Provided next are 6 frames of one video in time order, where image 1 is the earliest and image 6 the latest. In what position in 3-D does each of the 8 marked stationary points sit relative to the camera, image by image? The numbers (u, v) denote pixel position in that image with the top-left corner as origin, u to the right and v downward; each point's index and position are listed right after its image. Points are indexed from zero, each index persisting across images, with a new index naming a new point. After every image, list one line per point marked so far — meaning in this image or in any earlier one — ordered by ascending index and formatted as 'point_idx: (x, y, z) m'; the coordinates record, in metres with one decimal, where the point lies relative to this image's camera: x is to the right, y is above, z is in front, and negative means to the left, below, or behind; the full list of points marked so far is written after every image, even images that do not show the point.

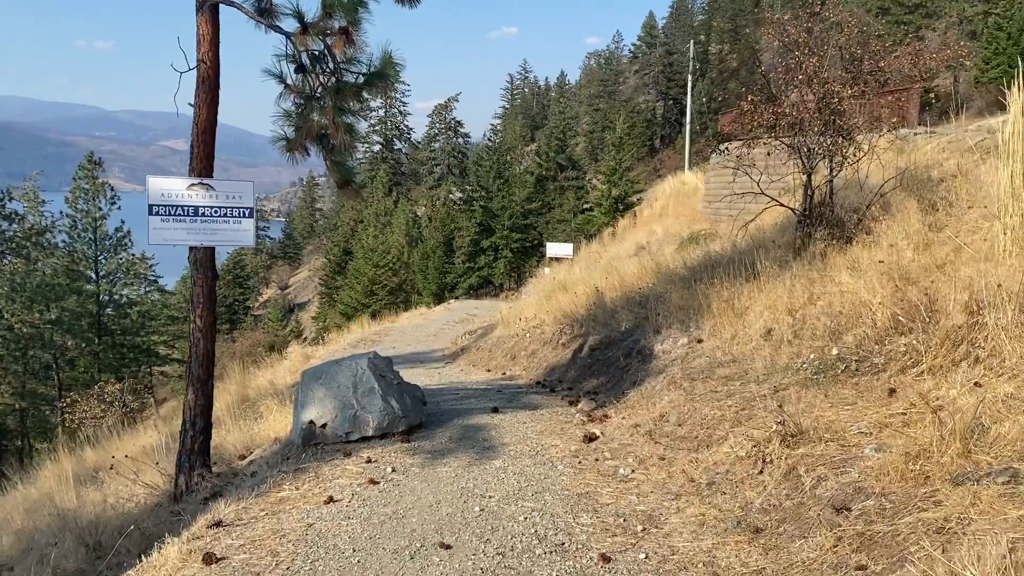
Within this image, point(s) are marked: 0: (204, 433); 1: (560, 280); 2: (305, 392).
0: (-2.1, -1.0, +5.6) m
1: (+0.9, +0.2, +16.4) m
2: (-1.3, -0.6, +5.2) m
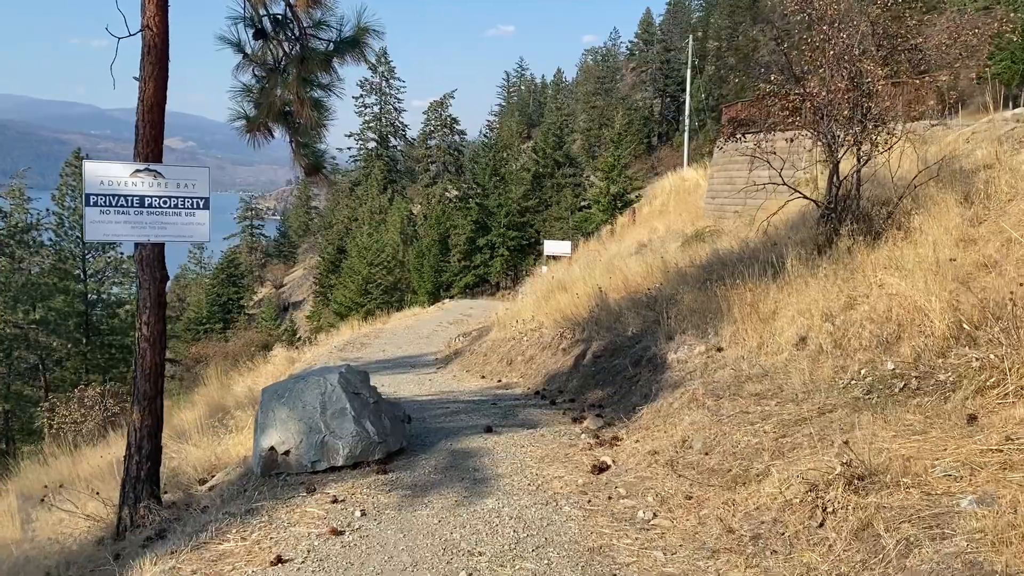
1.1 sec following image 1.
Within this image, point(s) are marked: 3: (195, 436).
0: (-2.1, -1.0, +4.9) m
1: (+0.9, +0.2, +15.6) m
2: (-1.3, -0.7, +4.4) m
3: (-3.0, -1.4, +7.8) m
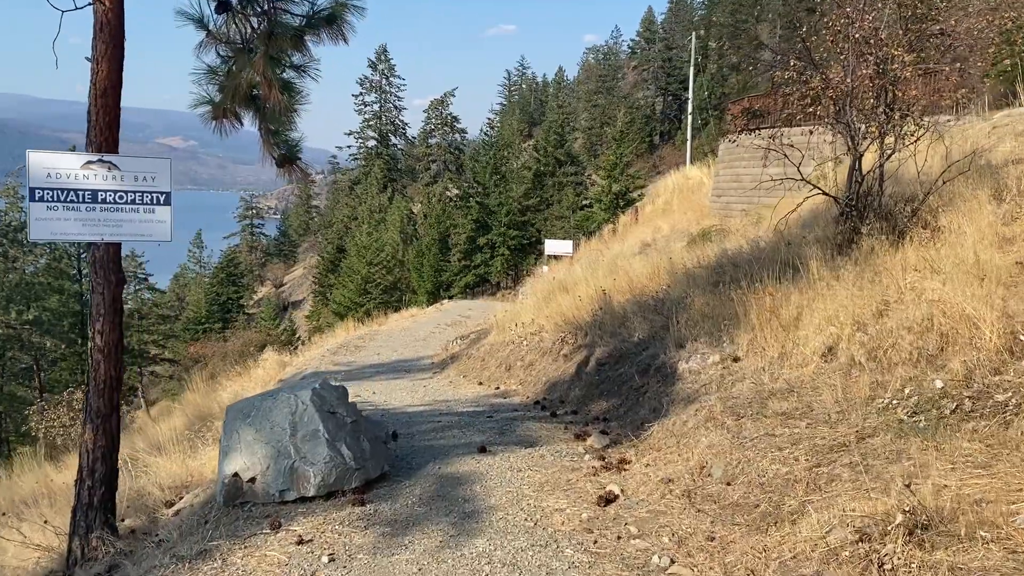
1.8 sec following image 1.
0: (-2.1, -1.0, +4.4) m
1: (+0.9, +0.1, +15.1) m
2: (-1.3, -0.7, +4.0) m
3: (-3.0, -1.4, +7.3) m
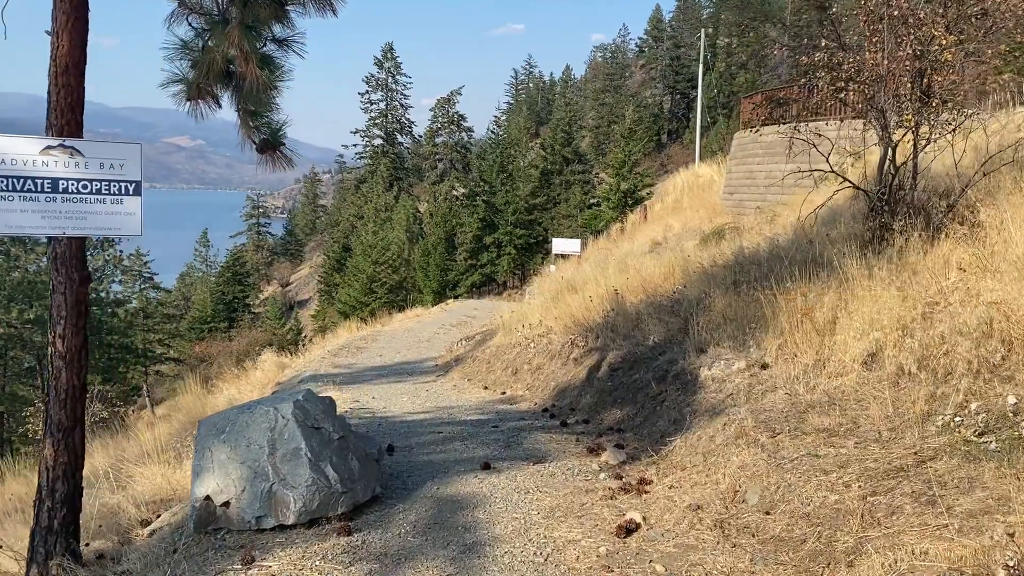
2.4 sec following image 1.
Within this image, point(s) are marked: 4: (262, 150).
0: (-2.1, -1.0, +3.9) m
1: (+1.0, +0.1, +14.7) m
2: (-1.3, -0.7, +3.5) m
3: (-2.9, -1.4, +6.9) m
4: (-1.2, +0.7, +4.0) m
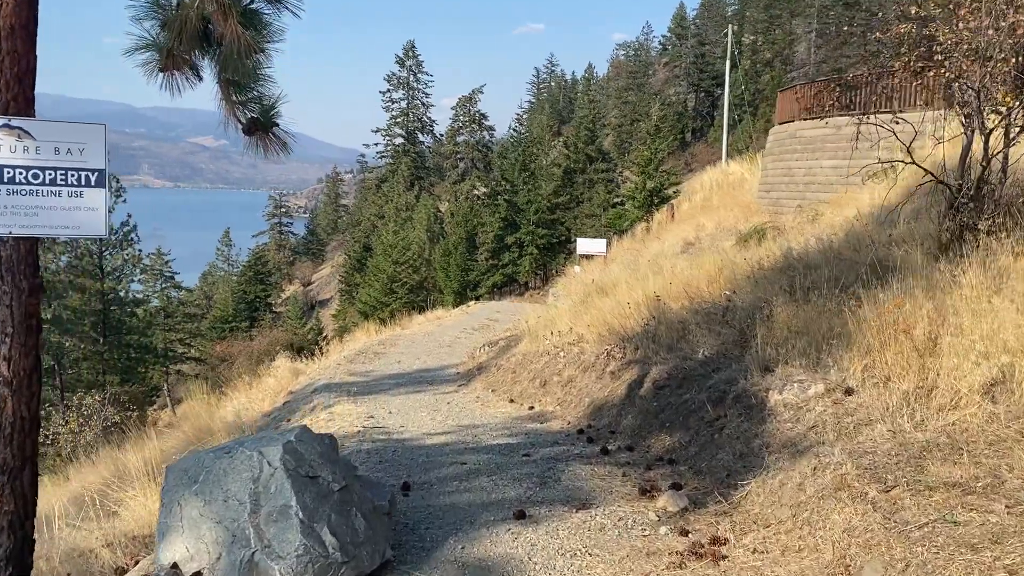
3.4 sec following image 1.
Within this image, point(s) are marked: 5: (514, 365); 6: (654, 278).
0: (-1.9, -1.1, +3.3) m
1: (+1.4, +0.1, +13.9) m
2: (-1.2, -0.7, +2.8) m
3: (-2.7, -1.4, +6.2) m
4: (-1.0, +0.6, +3.3) m
5: (0.0, -0.9, +9.4) m
6: (+1.9, +0.1, +11.1) m
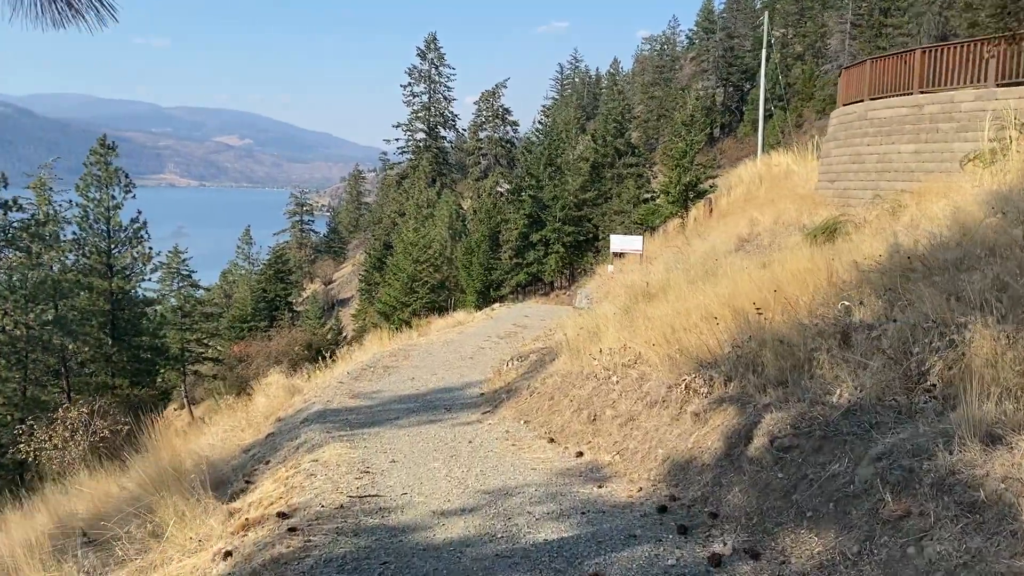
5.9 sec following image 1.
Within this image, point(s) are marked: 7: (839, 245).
0: (-1.7, -1.1, +1.4) m
1: (+1.9, +0.1, +12.0) m
2: (-1.0, -0.8, +1.0) m
3: (-2.4, -1.5, +4.4) m
4: (-0.9, +0.6, +1.5) m
5: (+0.4, -0.9, +7.5) m
6: (+2.3, +0.1, +9.2) m
7: (+3.8, +0.5, +9.5) m
